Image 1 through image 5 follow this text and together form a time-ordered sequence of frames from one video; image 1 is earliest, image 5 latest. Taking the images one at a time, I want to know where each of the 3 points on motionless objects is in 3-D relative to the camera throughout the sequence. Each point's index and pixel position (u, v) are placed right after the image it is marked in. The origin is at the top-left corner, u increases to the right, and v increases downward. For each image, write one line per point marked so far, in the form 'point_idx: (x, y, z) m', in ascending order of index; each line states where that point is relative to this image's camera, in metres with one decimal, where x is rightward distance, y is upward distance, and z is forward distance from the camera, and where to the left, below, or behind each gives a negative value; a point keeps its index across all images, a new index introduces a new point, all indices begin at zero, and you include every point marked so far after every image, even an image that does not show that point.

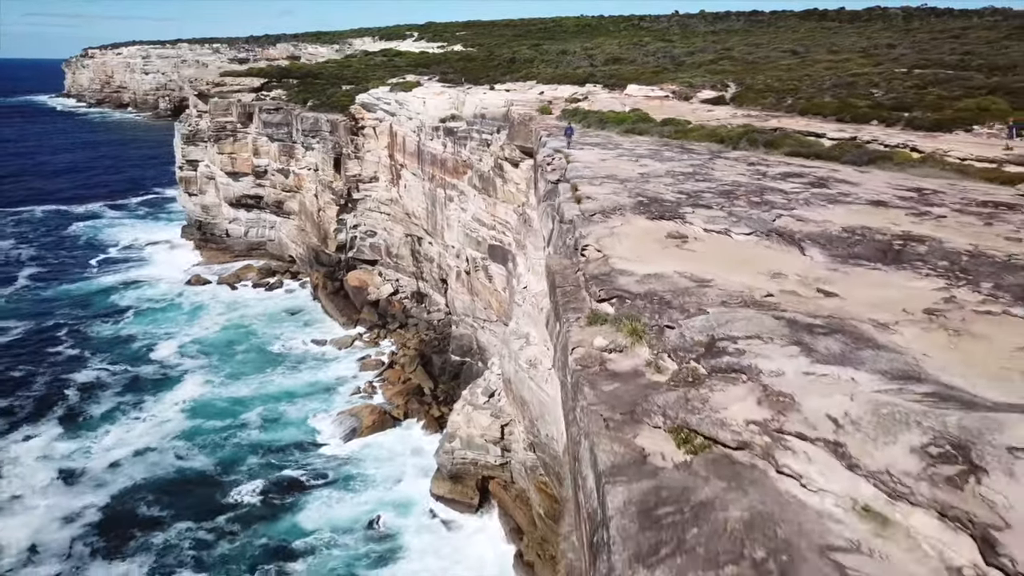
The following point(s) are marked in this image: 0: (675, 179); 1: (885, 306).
0: (+1.8, +1.2, +10.7) m
1: (+2.2, -0.1, +5.3) m
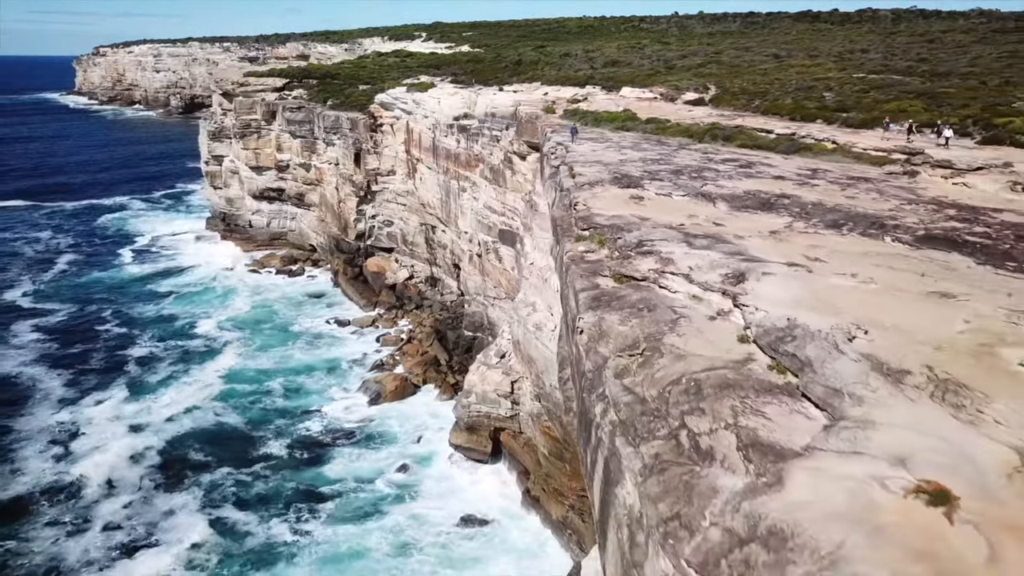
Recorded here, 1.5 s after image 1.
0: (+2.1, +2.0, +14.7) m
1: (+2.4, +0.6, +9.3) m
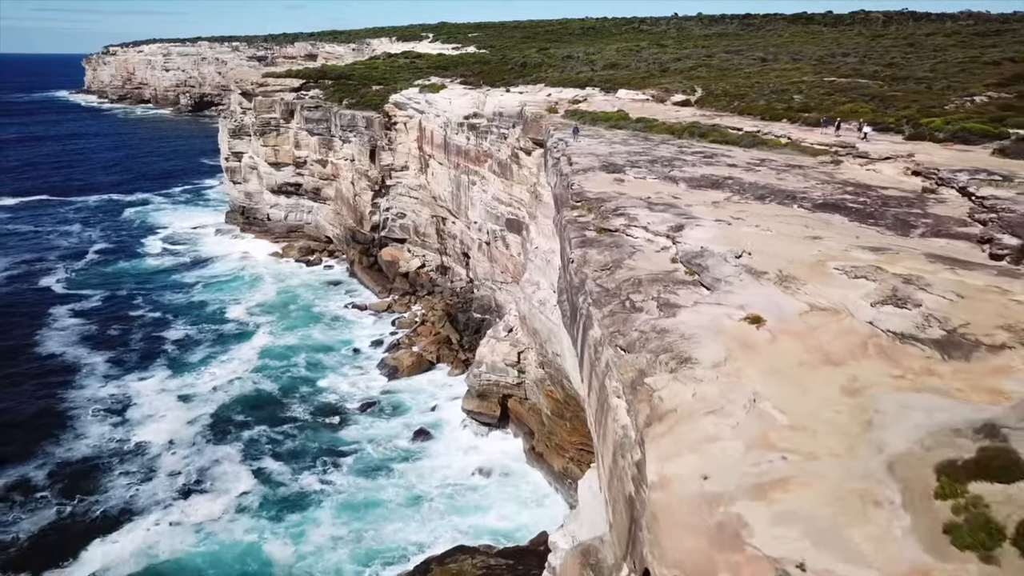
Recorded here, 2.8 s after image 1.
0: (+2.3, +2.6, +18.3) m
1: (+2.5, +1.2, +12.9) m
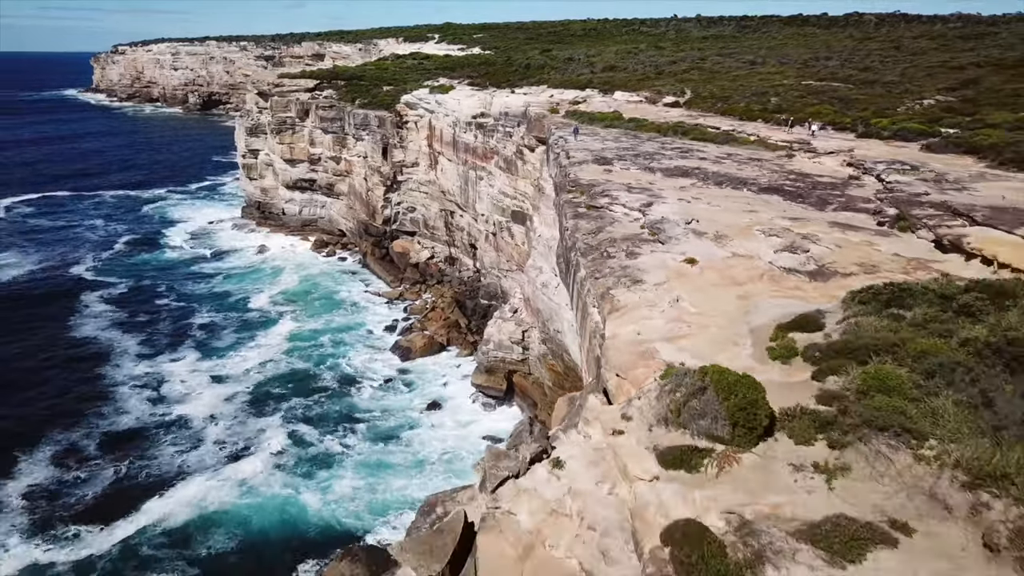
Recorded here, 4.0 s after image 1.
0: (+2.4, +3.2, +21.5) m
1: (+2.7, +1.8, +16.1) m
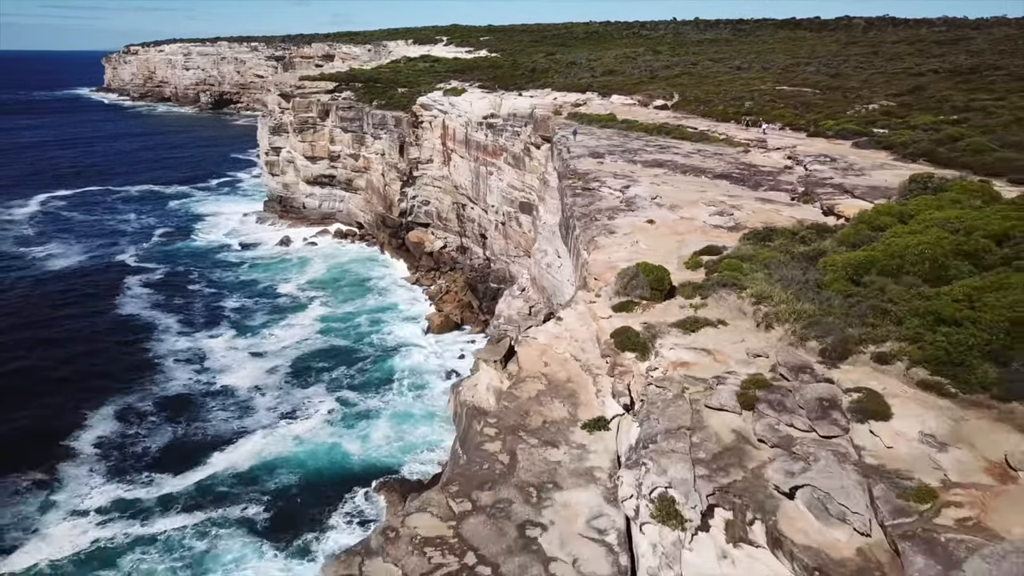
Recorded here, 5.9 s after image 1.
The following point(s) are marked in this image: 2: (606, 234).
0: (+2.7, +4.0, +26.5) m
1: (+3.0, +2.6, +21.1) m
2: (+1.5, +0.8, +14.6) m
